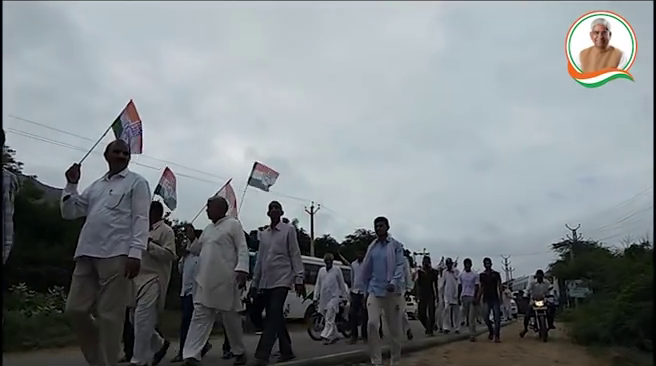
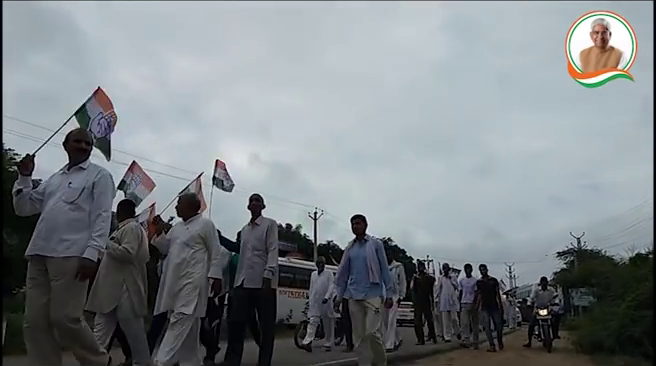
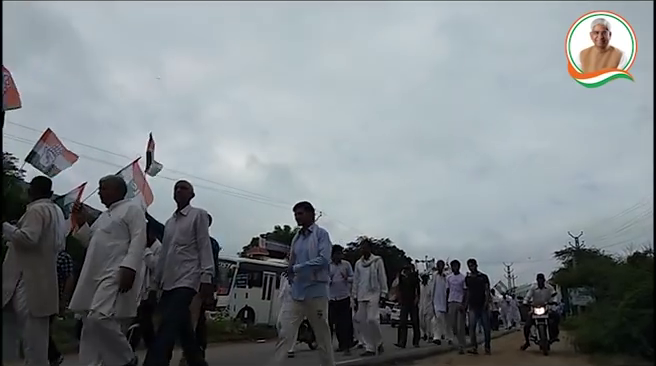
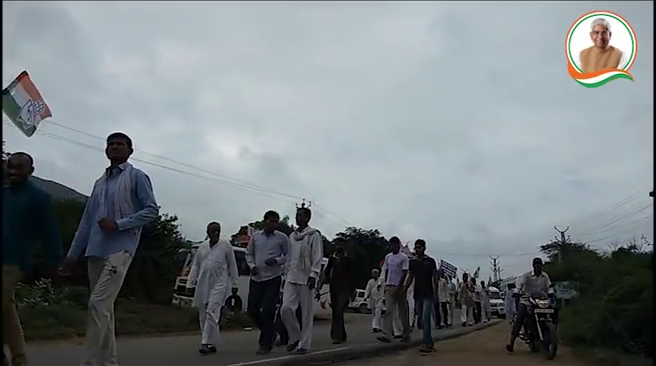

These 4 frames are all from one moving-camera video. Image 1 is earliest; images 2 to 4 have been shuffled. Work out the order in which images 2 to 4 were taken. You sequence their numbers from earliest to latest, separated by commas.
2, 3, 4
